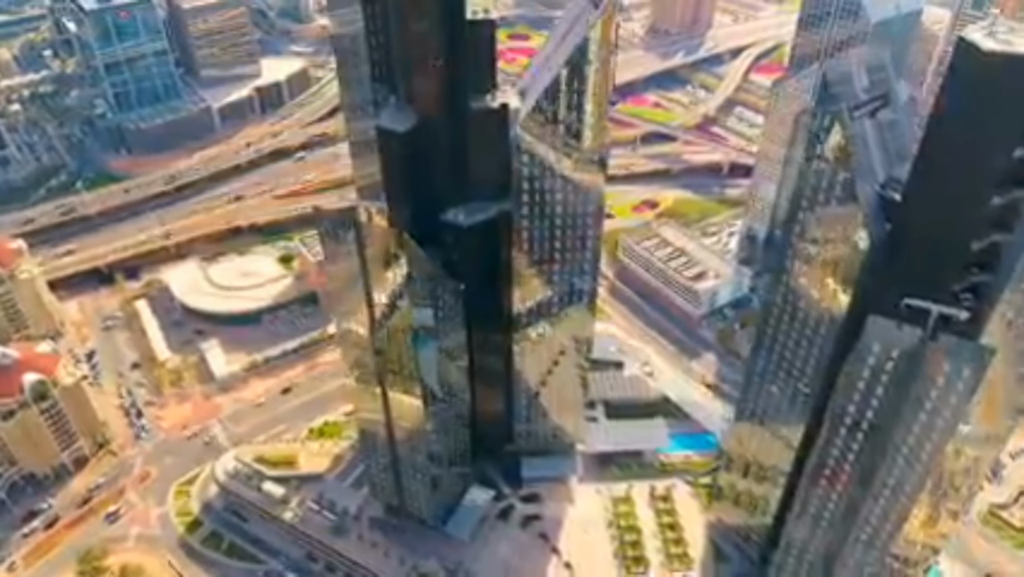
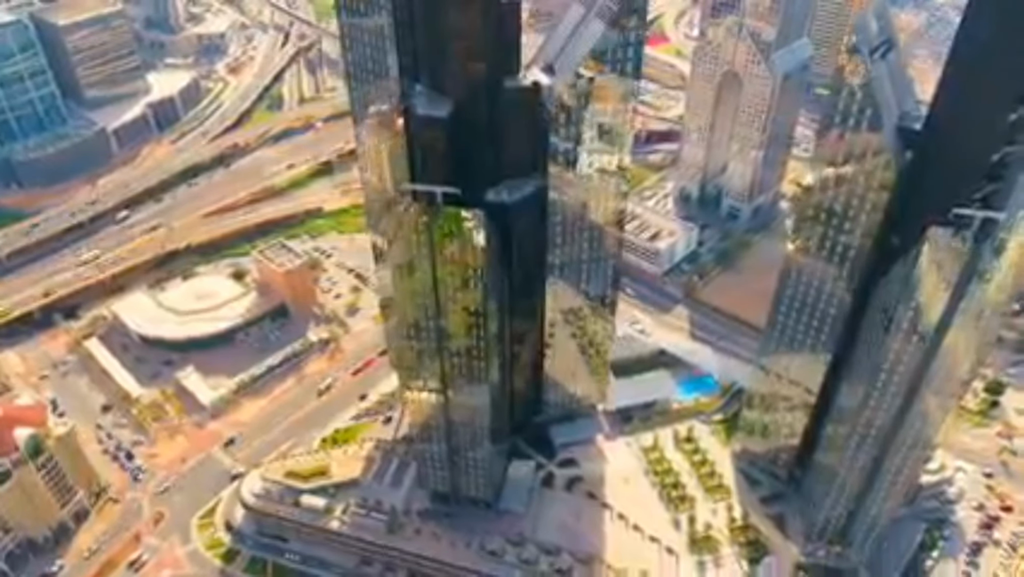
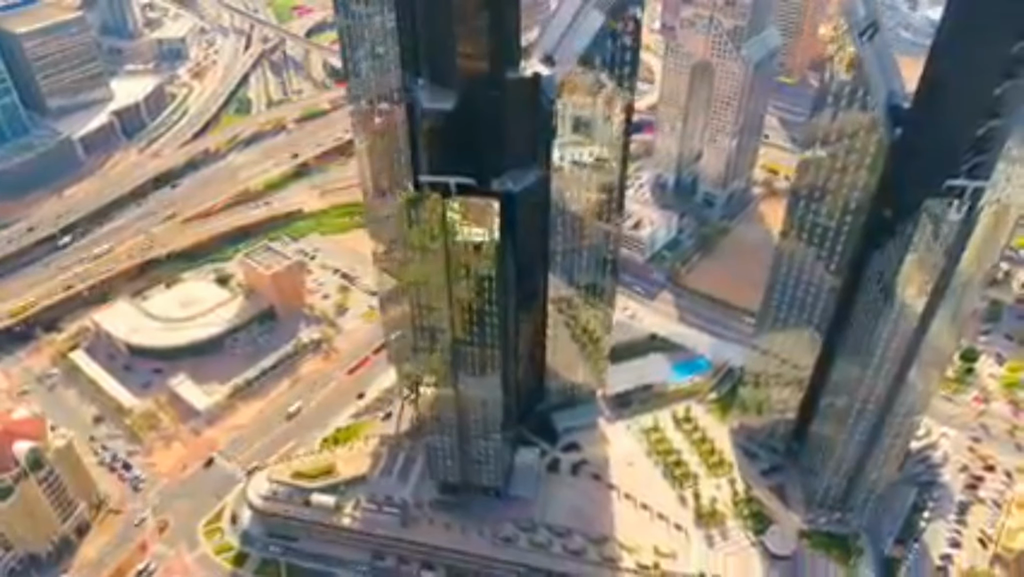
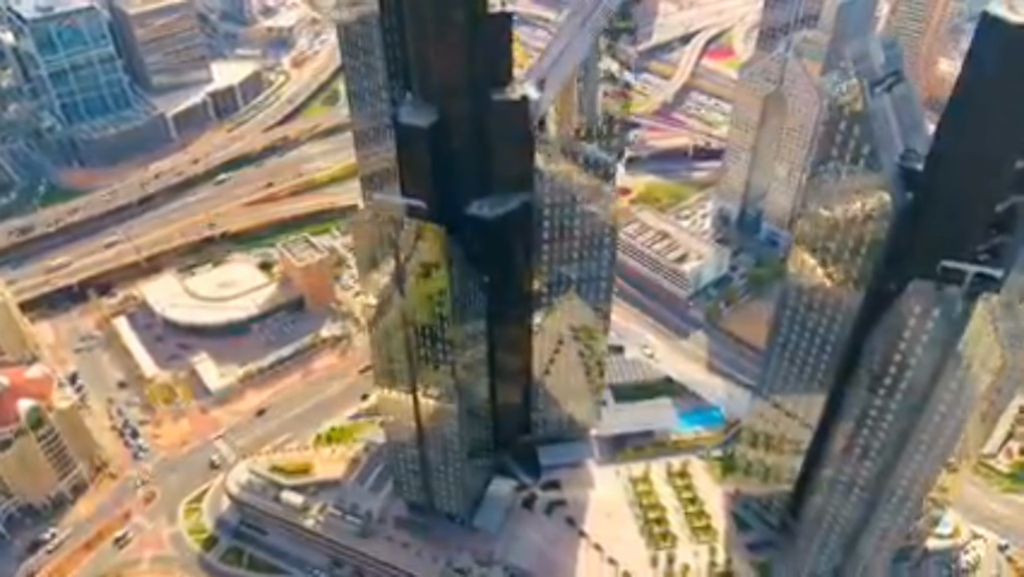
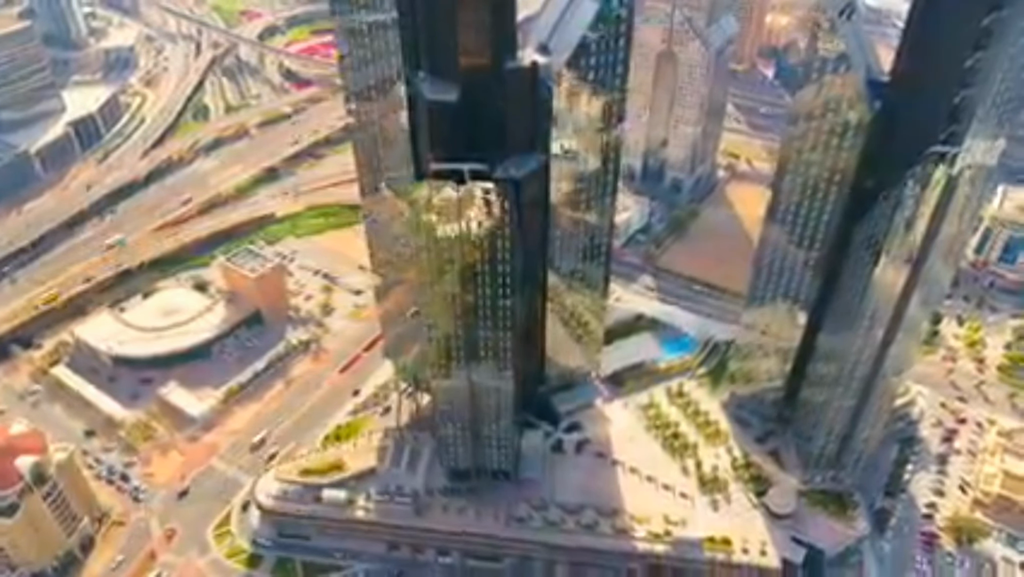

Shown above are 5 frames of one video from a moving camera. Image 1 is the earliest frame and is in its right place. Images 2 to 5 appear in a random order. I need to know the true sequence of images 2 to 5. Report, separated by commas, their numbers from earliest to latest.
4, 2, 3, 5
